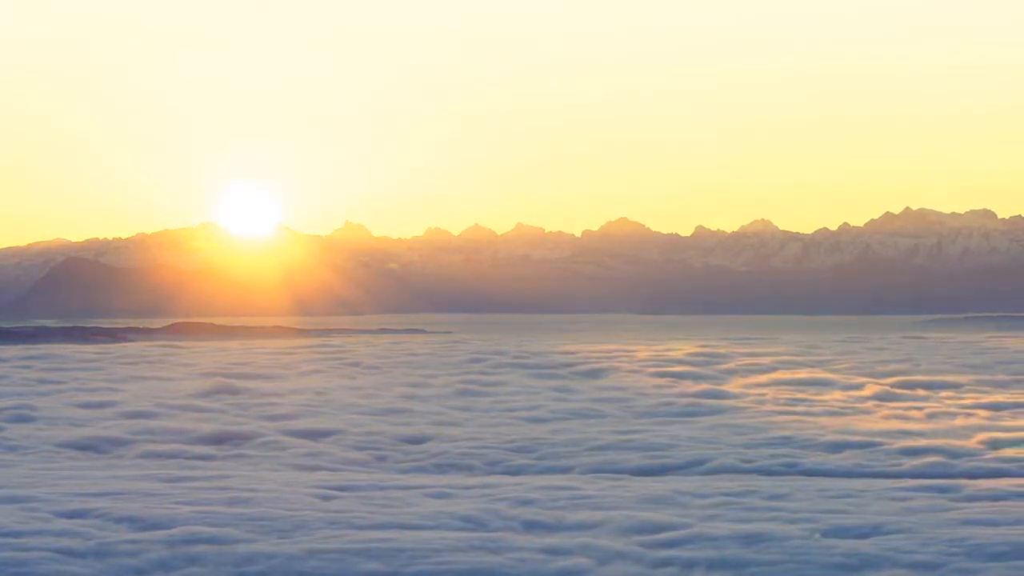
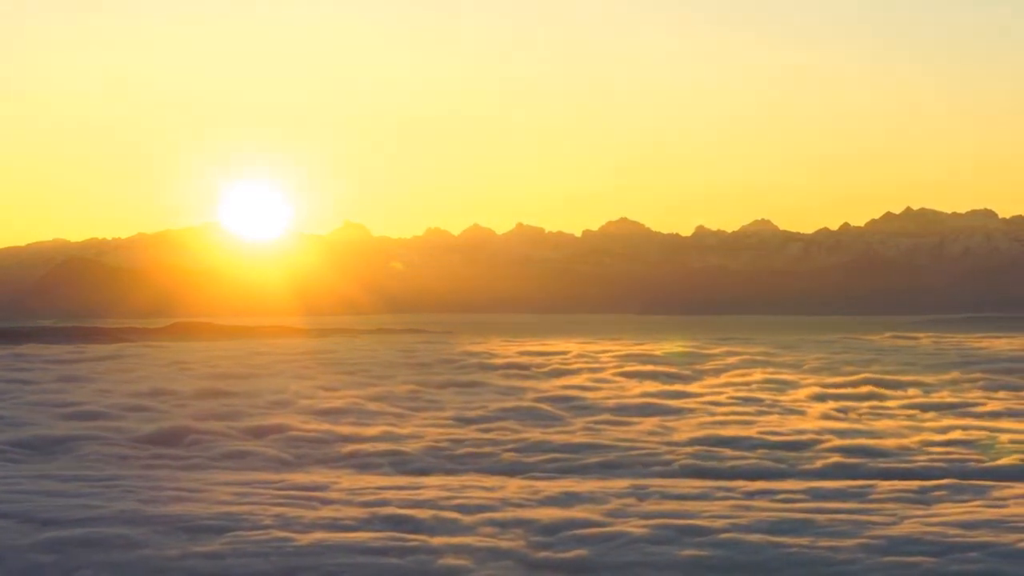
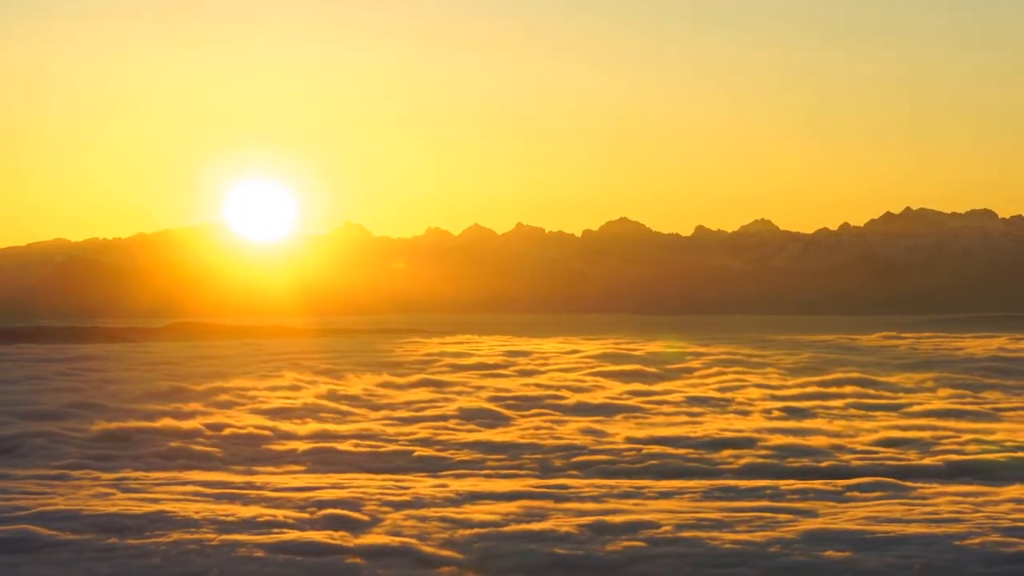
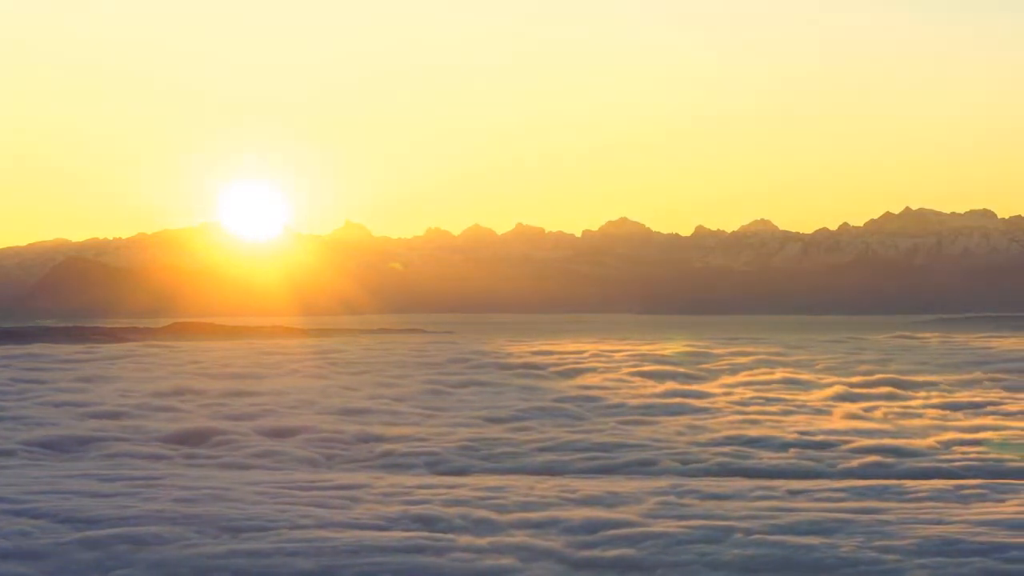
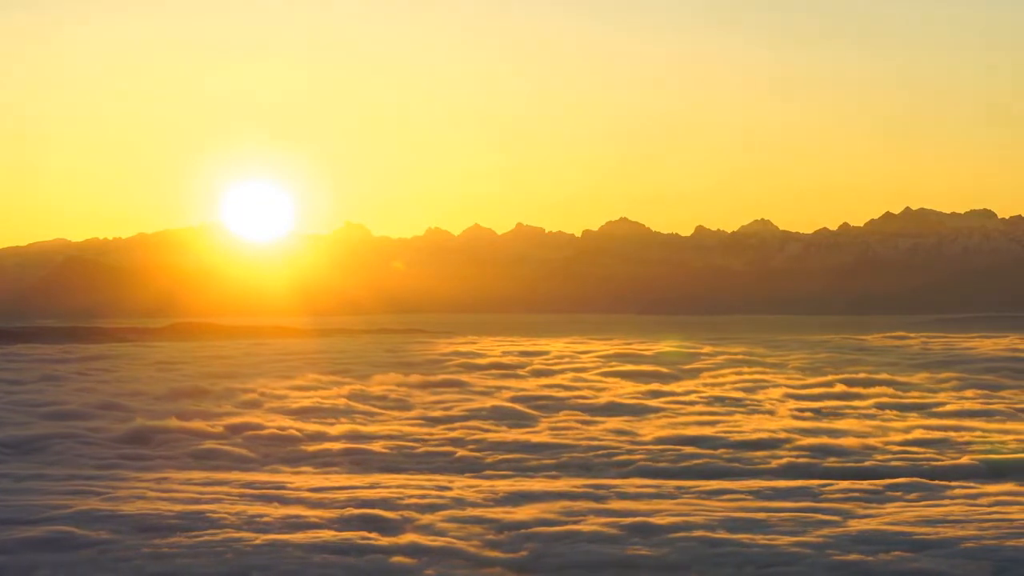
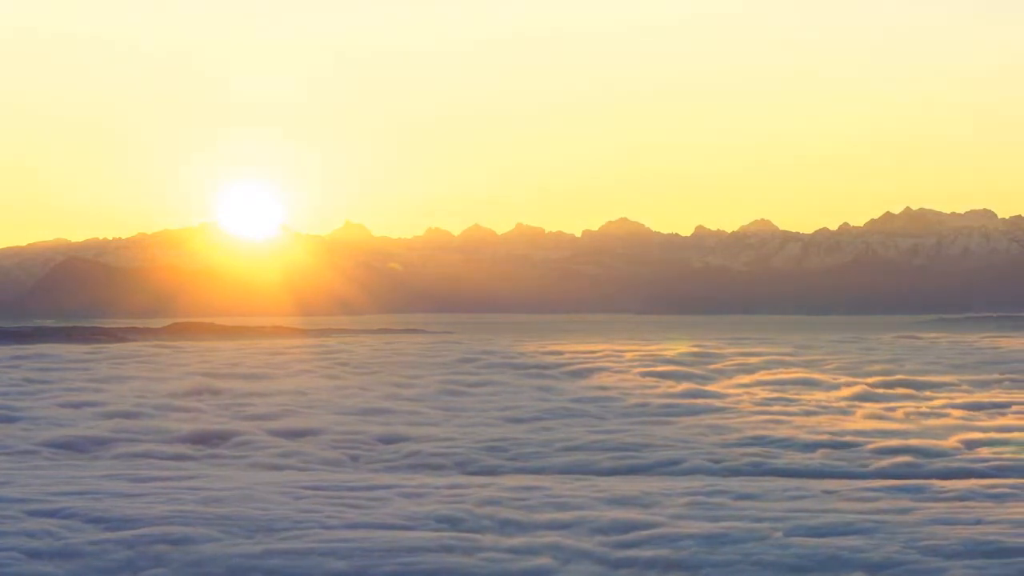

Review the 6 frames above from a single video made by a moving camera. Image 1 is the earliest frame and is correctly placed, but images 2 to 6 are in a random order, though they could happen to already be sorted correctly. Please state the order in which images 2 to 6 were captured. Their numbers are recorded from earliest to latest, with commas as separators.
6, 4, 2, 5, 3
